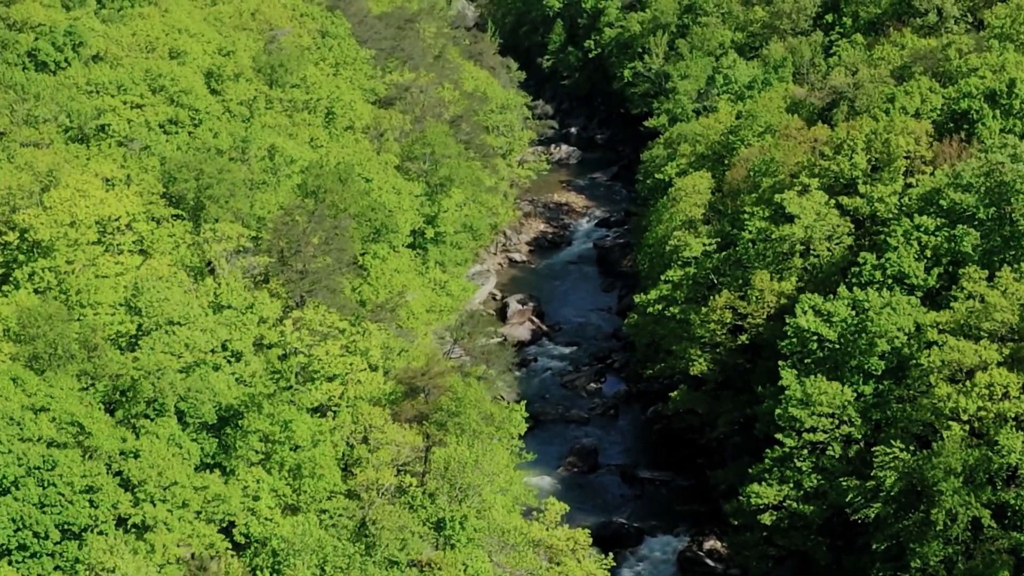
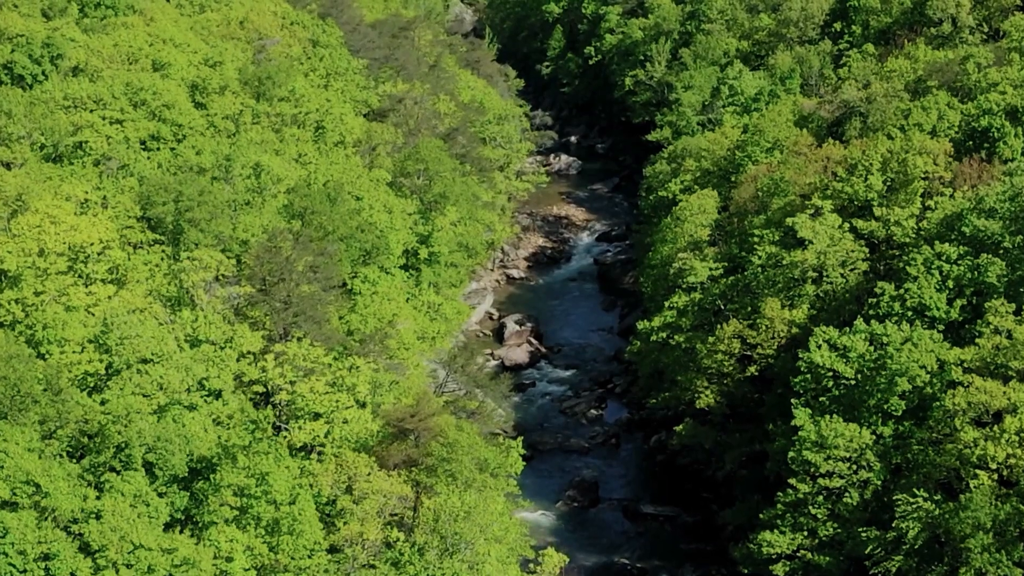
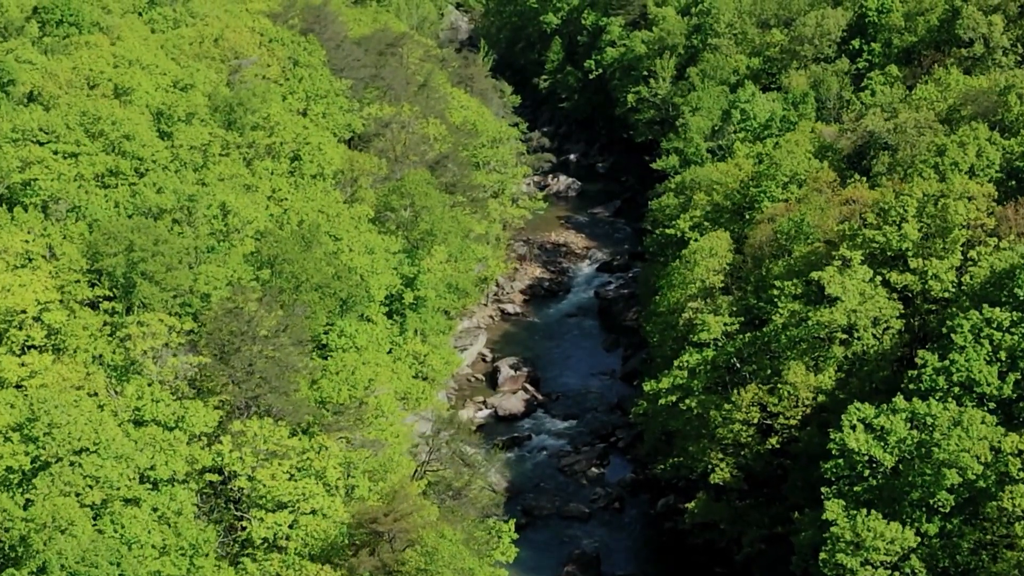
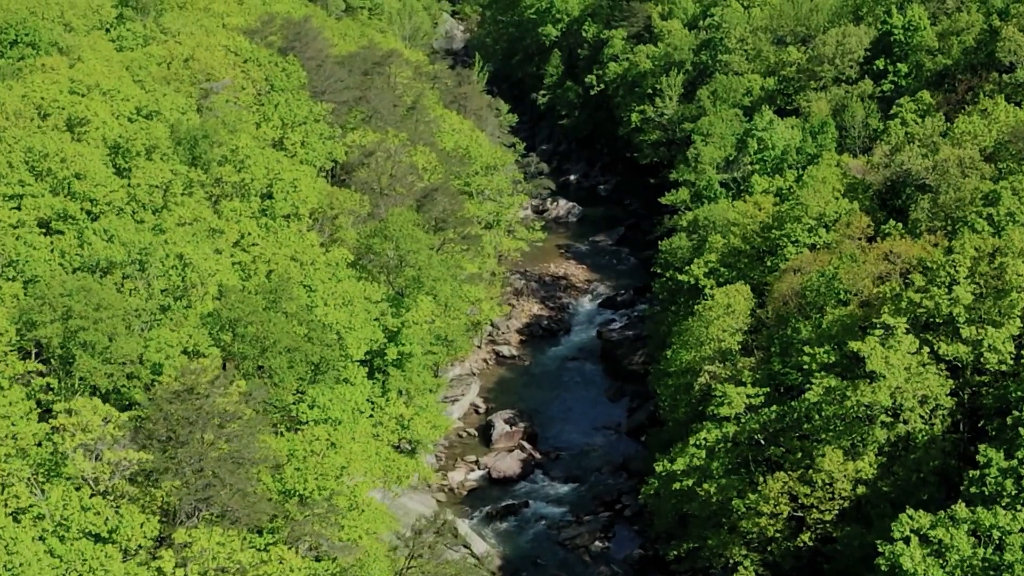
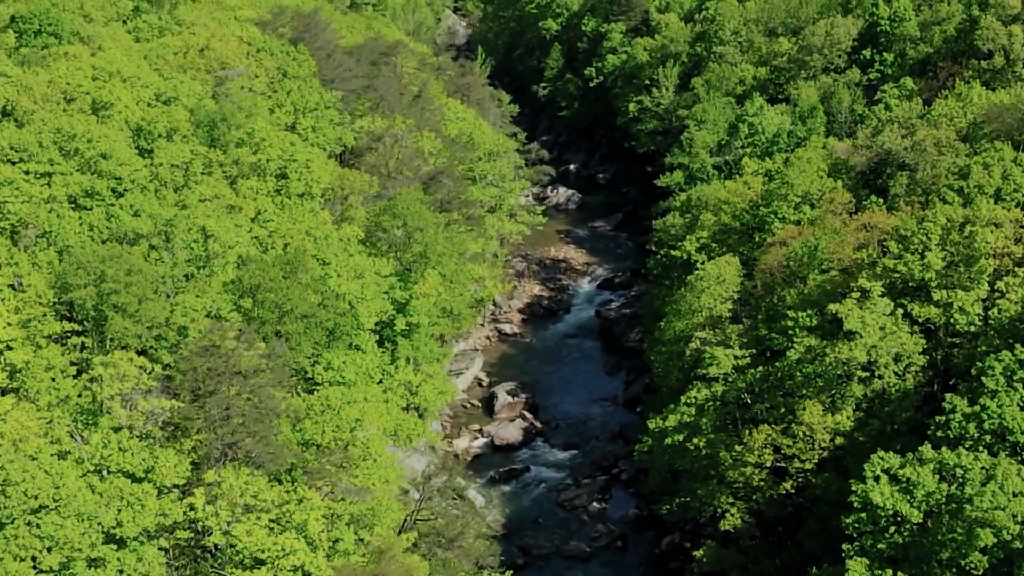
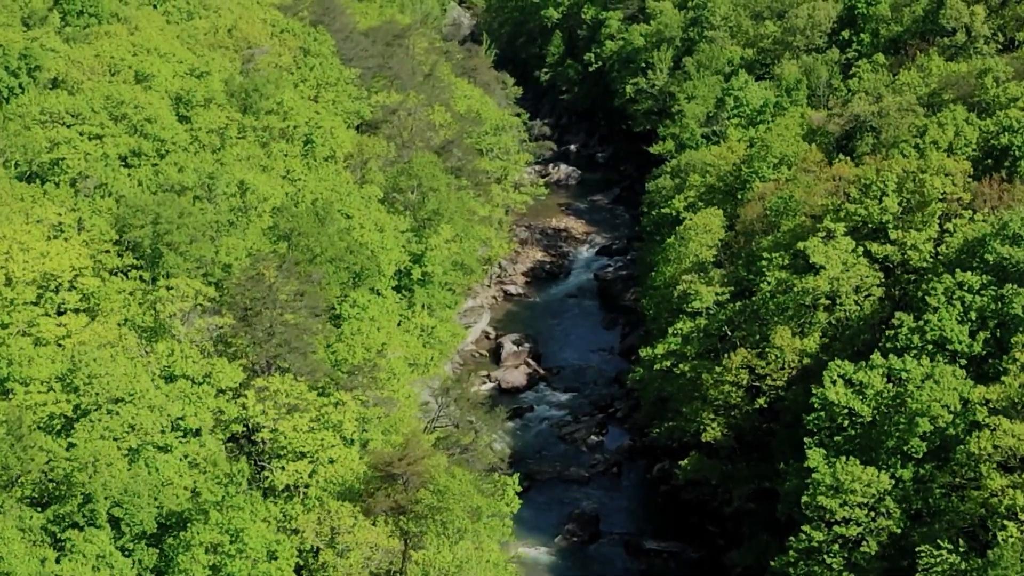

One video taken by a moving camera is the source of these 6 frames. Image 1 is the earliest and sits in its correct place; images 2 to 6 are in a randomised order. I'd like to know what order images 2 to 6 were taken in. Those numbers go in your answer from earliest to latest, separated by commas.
2, 6, 3, 5, 4
